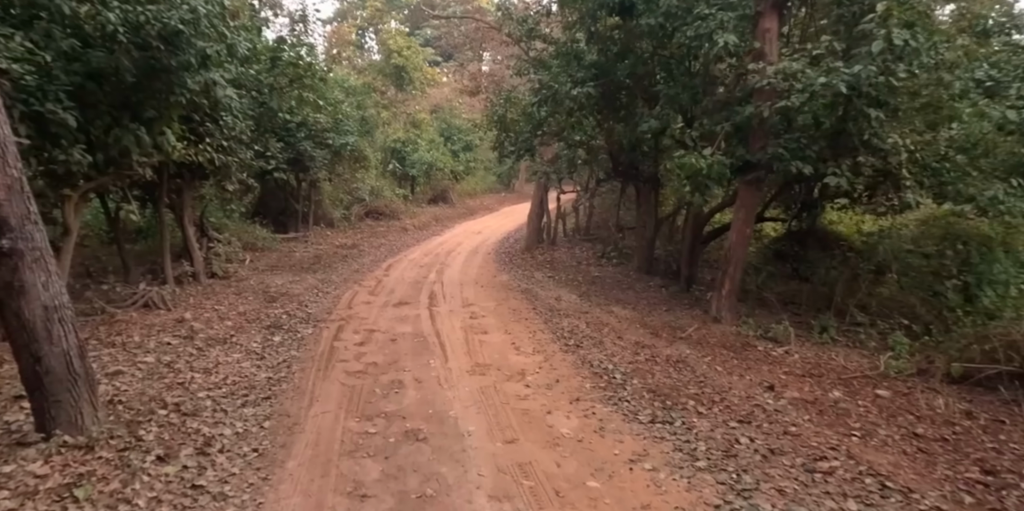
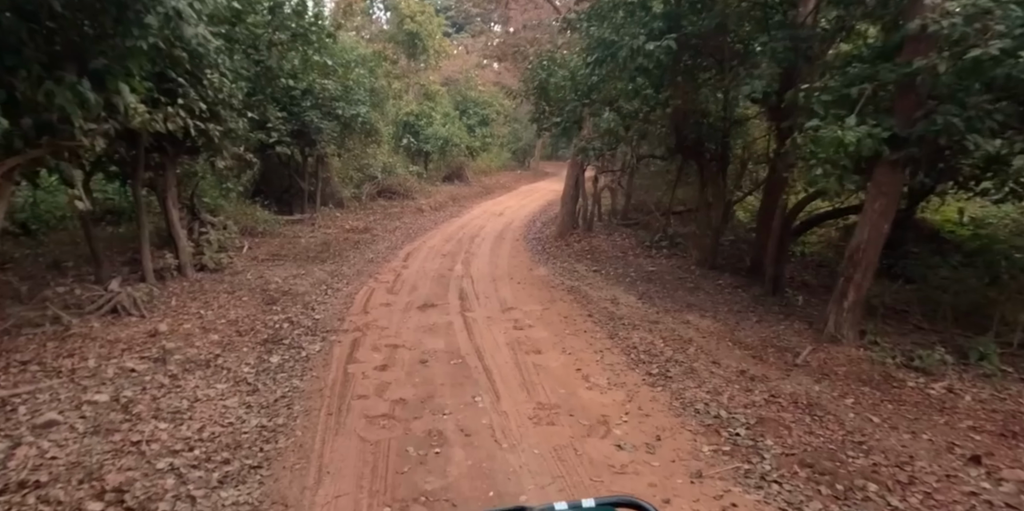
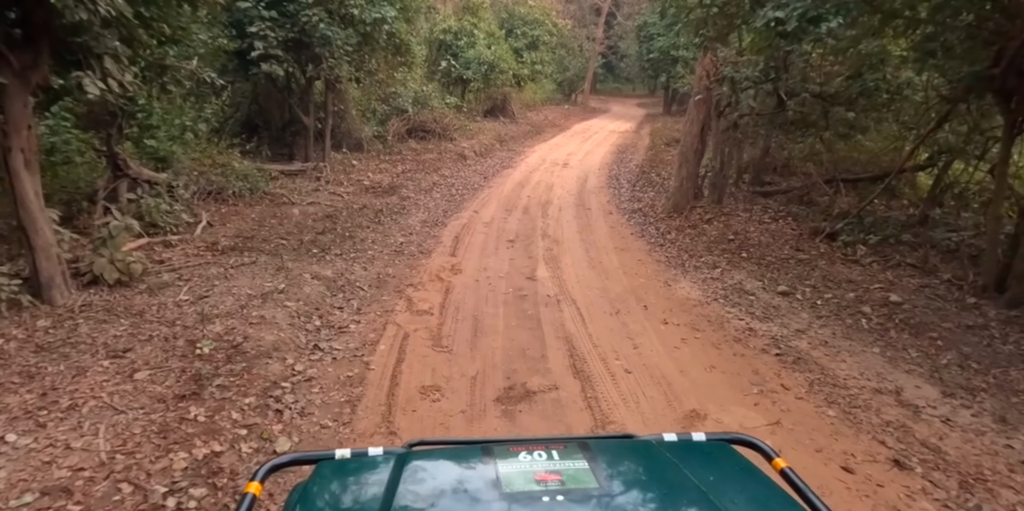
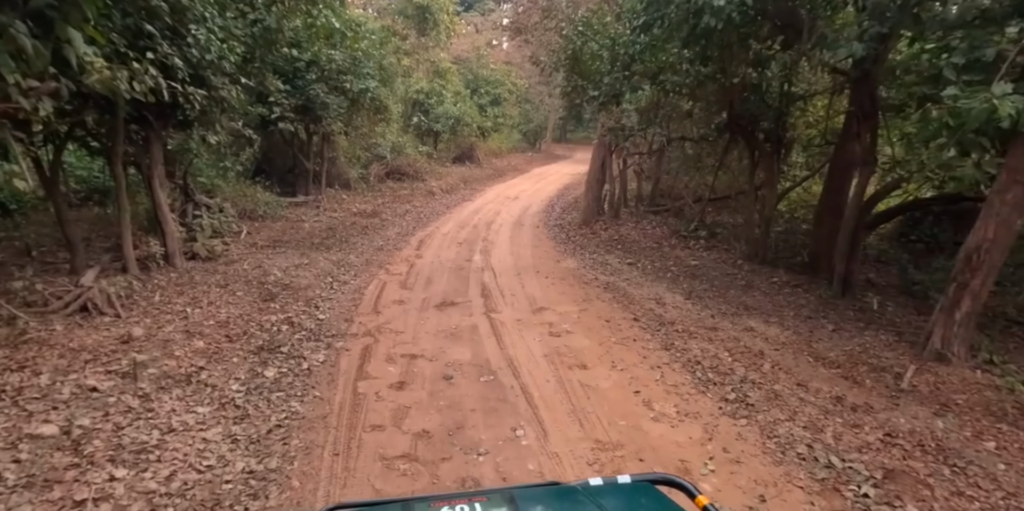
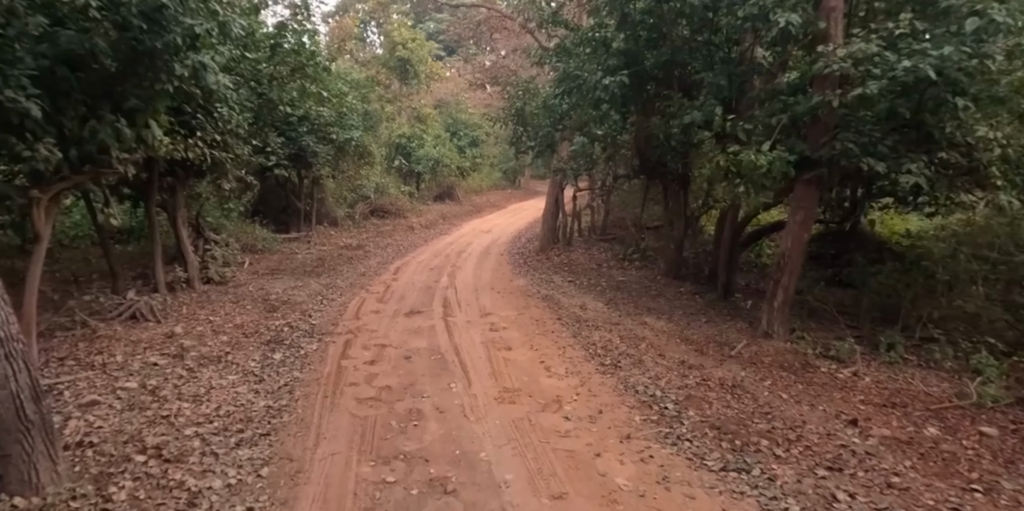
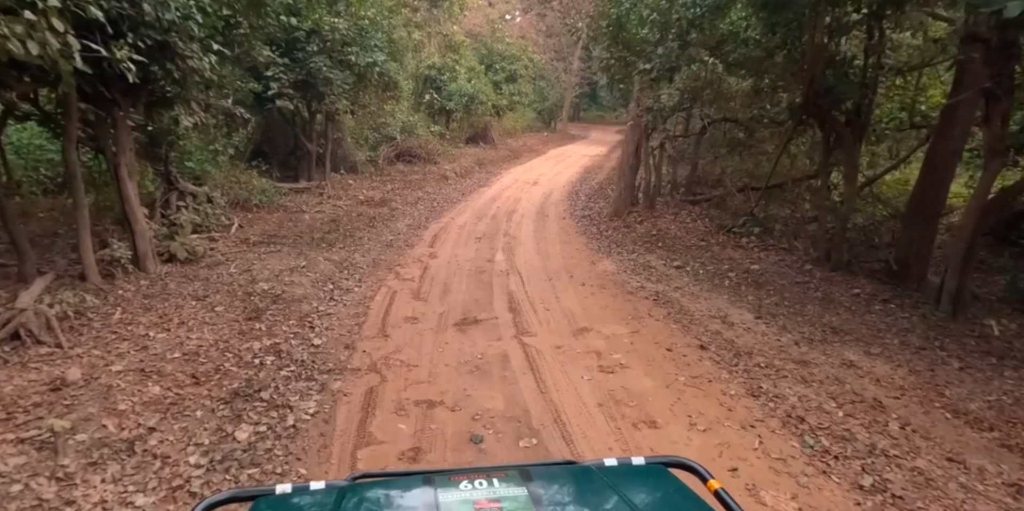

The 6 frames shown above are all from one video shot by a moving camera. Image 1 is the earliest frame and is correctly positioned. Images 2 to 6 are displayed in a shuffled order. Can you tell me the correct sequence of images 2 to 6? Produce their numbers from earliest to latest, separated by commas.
5, 2, 4, 6, 3
